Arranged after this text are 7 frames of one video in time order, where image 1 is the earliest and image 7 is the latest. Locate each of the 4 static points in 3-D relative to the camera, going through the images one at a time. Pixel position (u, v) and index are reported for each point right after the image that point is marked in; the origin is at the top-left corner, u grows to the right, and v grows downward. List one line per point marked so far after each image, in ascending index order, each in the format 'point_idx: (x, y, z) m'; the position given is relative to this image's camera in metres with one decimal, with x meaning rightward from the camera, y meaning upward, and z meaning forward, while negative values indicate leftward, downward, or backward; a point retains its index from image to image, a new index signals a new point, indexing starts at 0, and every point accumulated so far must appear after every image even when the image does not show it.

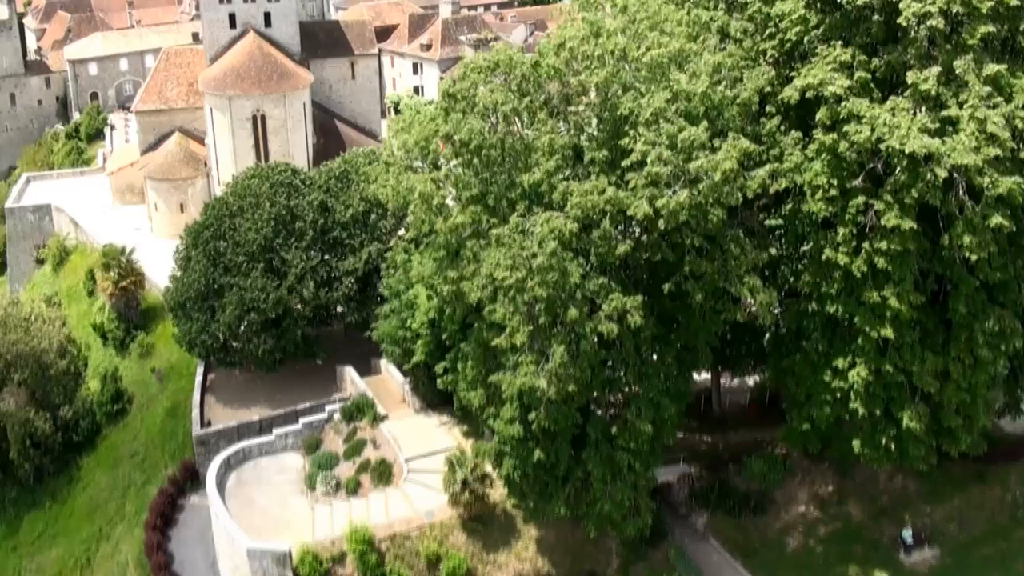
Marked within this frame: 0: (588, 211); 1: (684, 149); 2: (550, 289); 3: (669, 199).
0: (+1.6, +1.6, +20.0) m
1: (+3.4, +2.6, +19.6) m
2: (+0.8, 0.0, +19.8) m
3: (+3.0, +1.6, +19.3) m
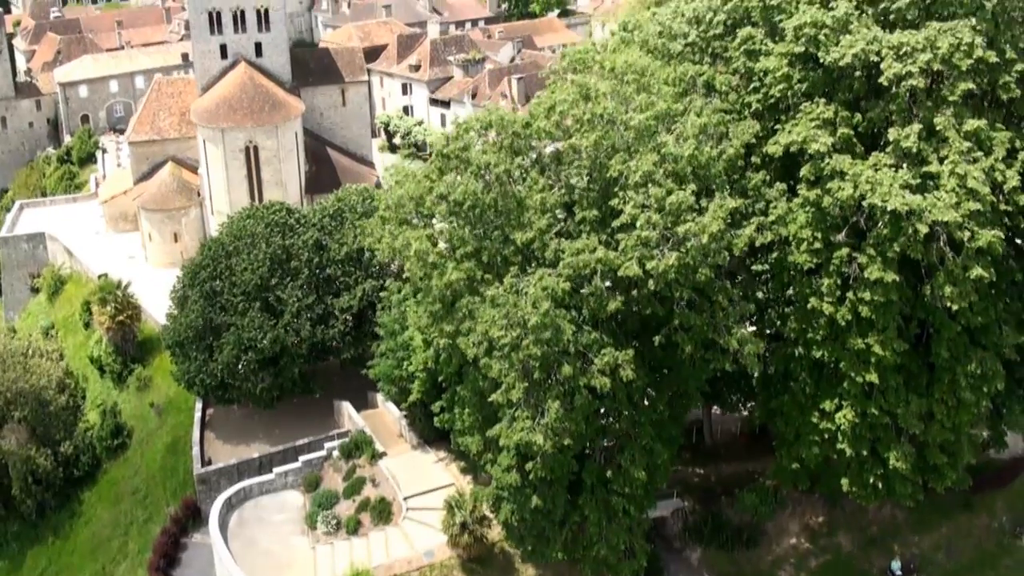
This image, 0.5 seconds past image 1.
0: (+1.4, +0.4, +20.6) m
1: (+3.3, +1.5, +20.2) m
2: (+0.7, -1.2, +20.4) m
3: (+2.9, +0.5, +19.9) m
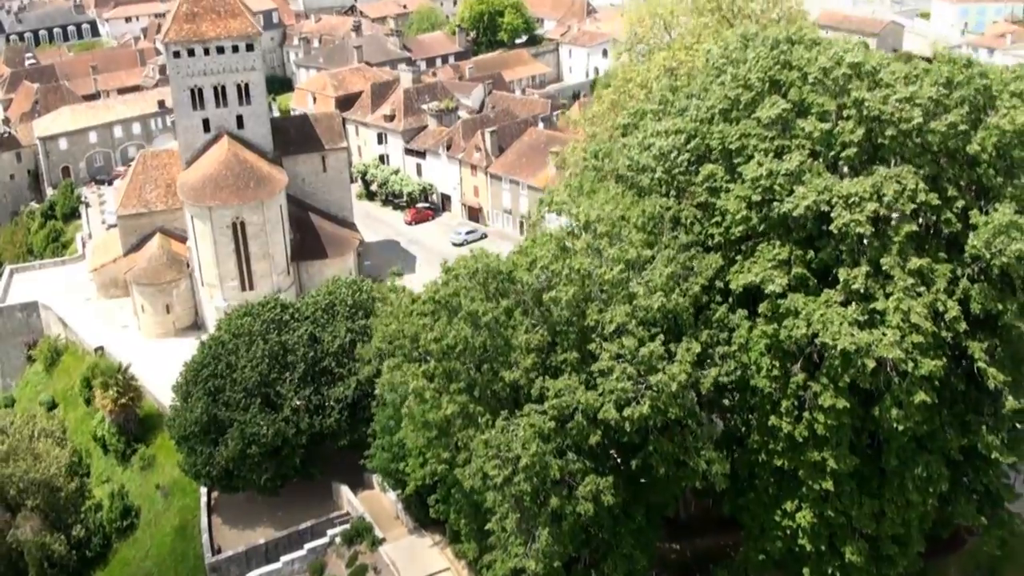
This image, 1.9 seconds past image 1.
0: (+1.2, -2.8, +22.8) m
1: (+3.0, -1.7, +22.5) m
2: (+0.5, -4.4, +22.6) m
3: (+2.7, -2.7, +22.2) m
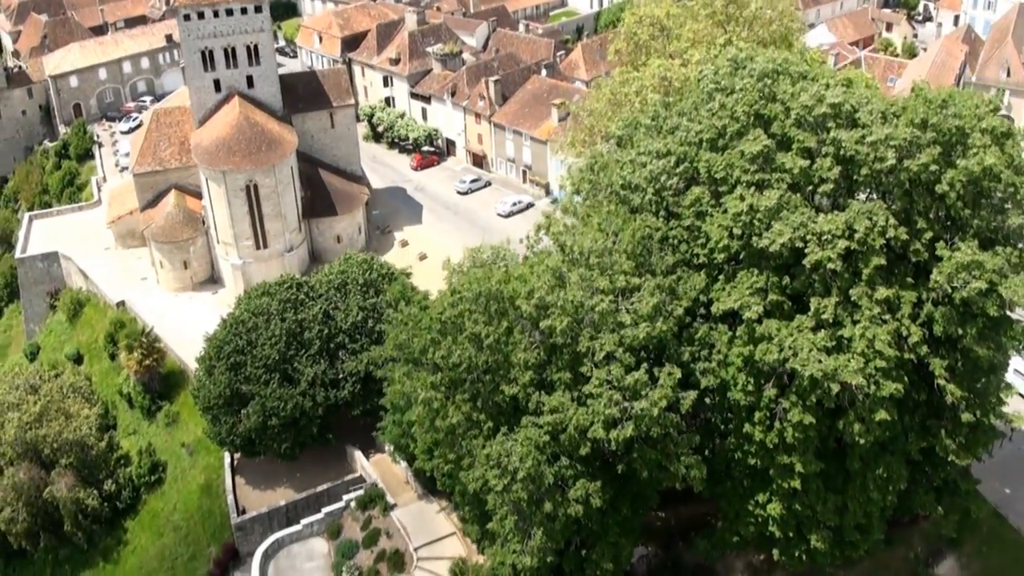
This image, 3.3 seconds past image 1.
0: (+1.2, -3.5, +25.4) m
1: (+3.0, -2.5, +24.9) m
2: (+0.5, -5.2, +25.3) m
3: (+2.7, -3.5, +24.7) m
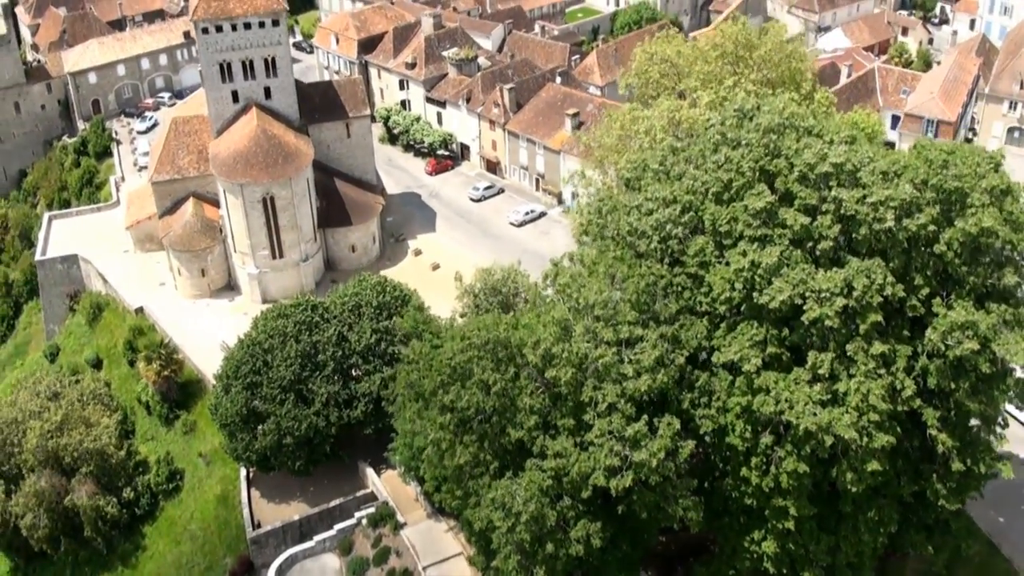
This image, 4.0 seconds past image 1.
0: (+1.3, -4.9, +26.4) m
1: (+3.1, -3.9, +25.8) m
2: (+0.6, -6.5, +26.4) m
3: (+2.8, -4.9, +25.7) m
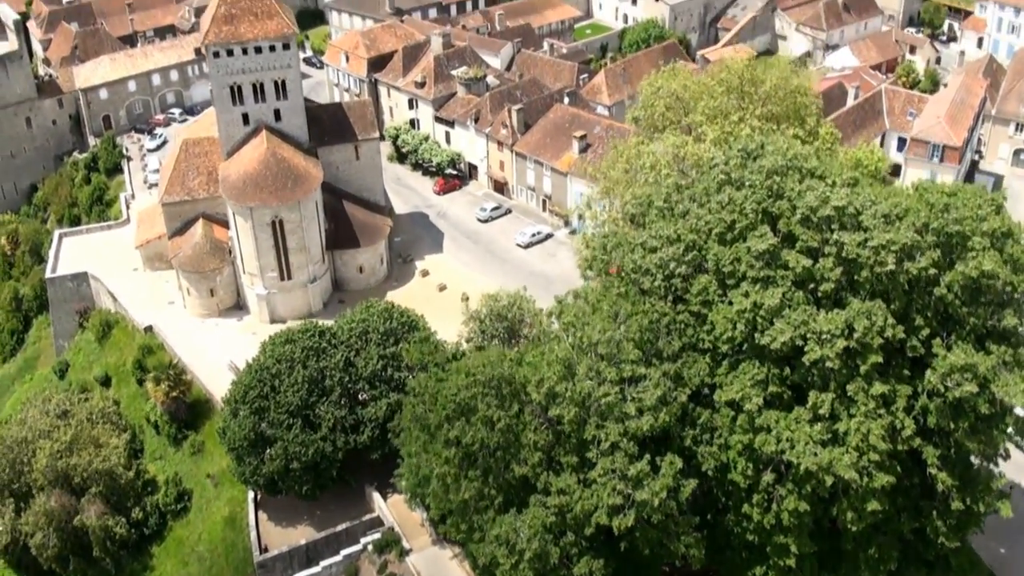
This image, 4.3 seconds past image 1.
0: (+1.4, -5.9, +26.7) m
1: (+3.2, -4.9, +26.1) m
2: (+0.6, -7.6, +26.7) m
3: (+2.9, -6.0, +26.0) m
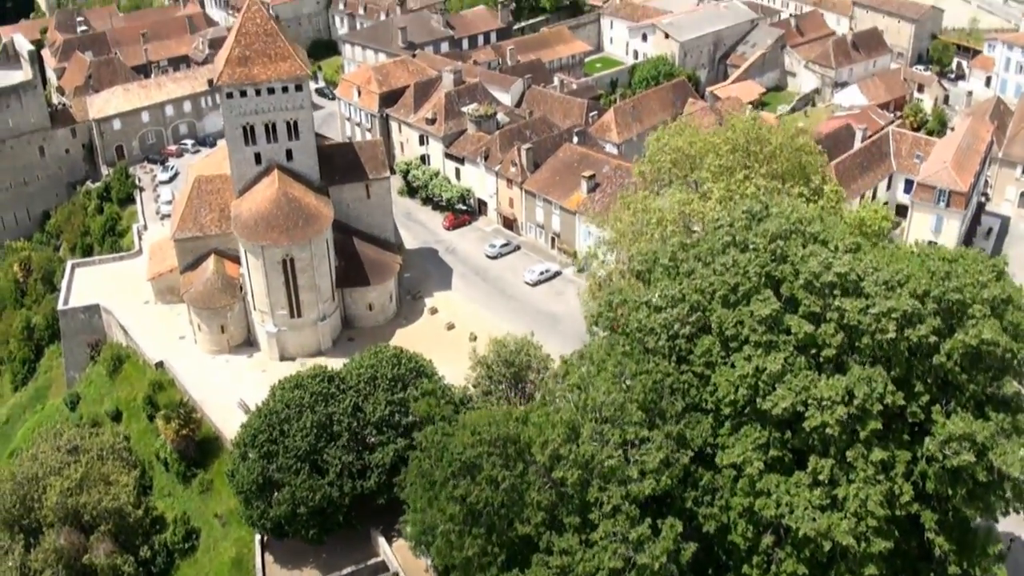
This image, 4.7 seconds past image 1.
0: (+1.5, -7.7, +27.0) m
1: (+3.3, -6.7, +26.5) m
2: (+0.7, -9.3, +27.1) m
3: (+2.9, -7.7, +26.3) m
